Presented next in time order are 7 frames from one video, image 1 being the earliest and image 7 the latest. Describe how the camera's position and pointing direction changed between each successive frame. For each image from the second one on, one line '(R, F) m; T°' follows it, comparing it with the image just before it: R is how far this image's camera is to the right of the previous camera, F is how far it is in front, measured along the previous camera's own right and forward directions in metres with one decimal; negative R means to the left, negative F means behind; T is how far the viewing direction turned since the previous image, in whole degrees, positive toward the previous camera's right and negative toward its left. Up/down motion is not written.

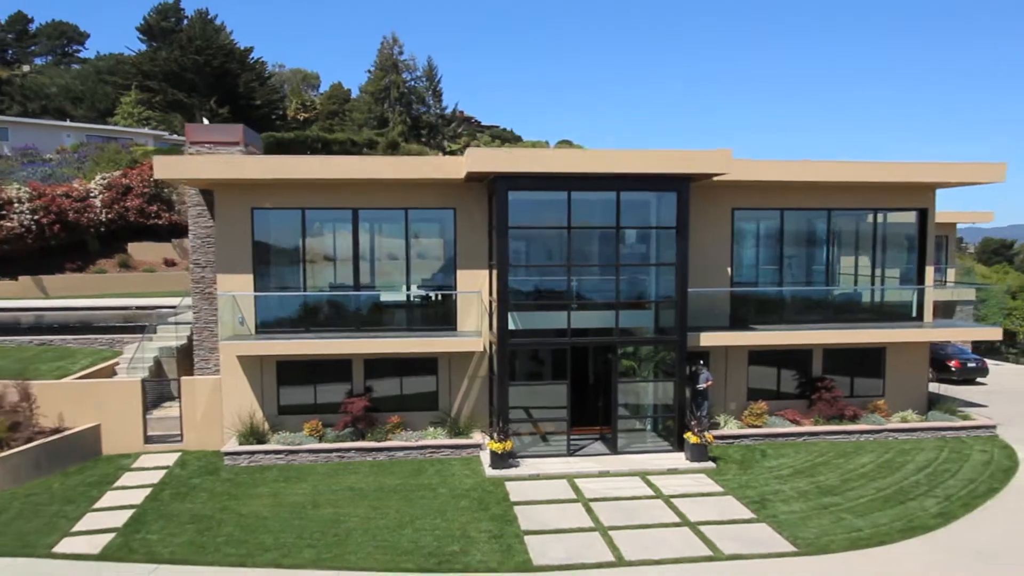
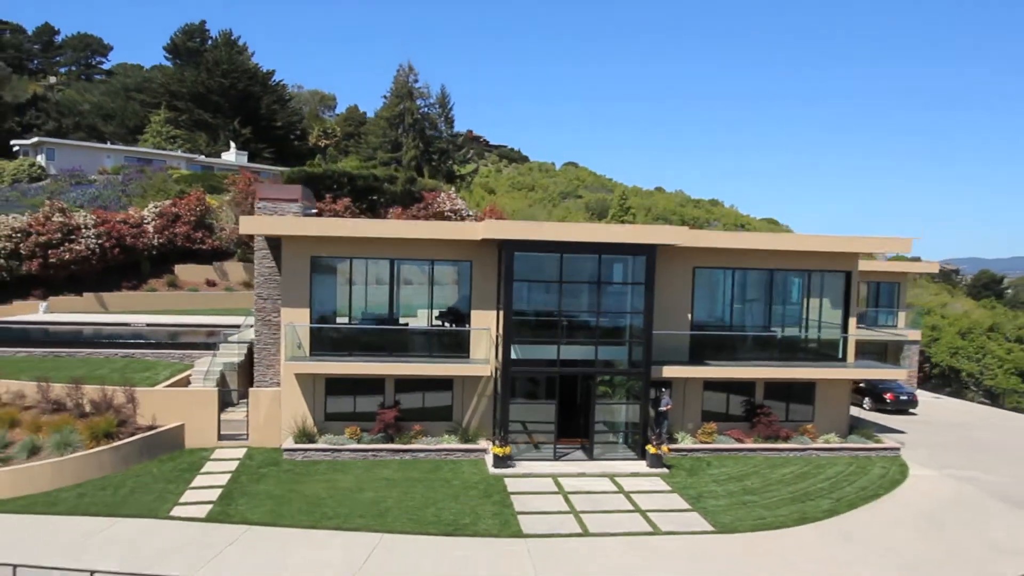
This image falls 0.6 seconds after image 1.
(-0.1, -2.8) m; 0°
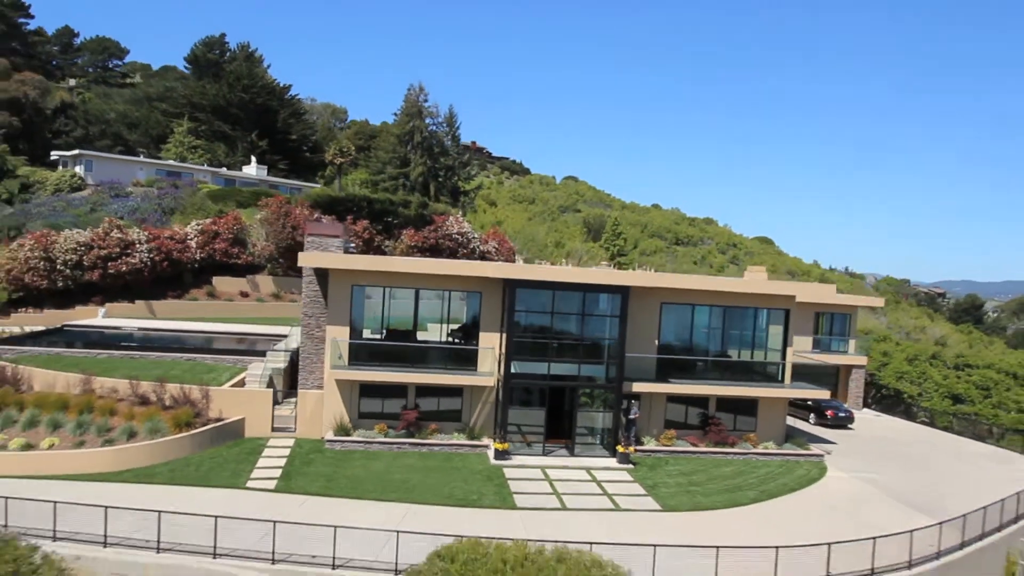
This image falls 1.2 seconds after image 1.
(-0.2, -3.2) m; 0°
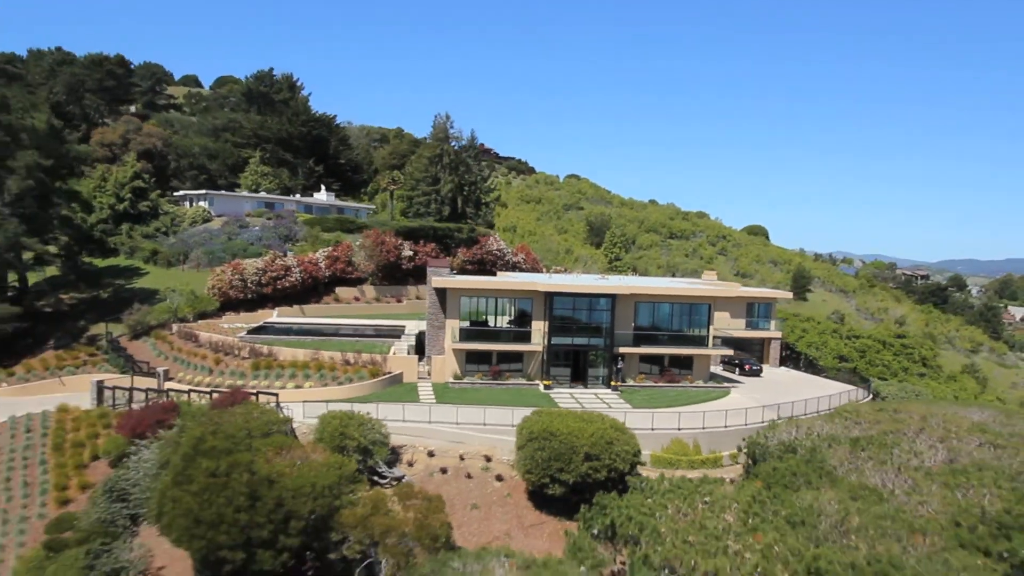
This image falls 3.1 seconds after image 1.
(-1.9, -12.6) m; 0°
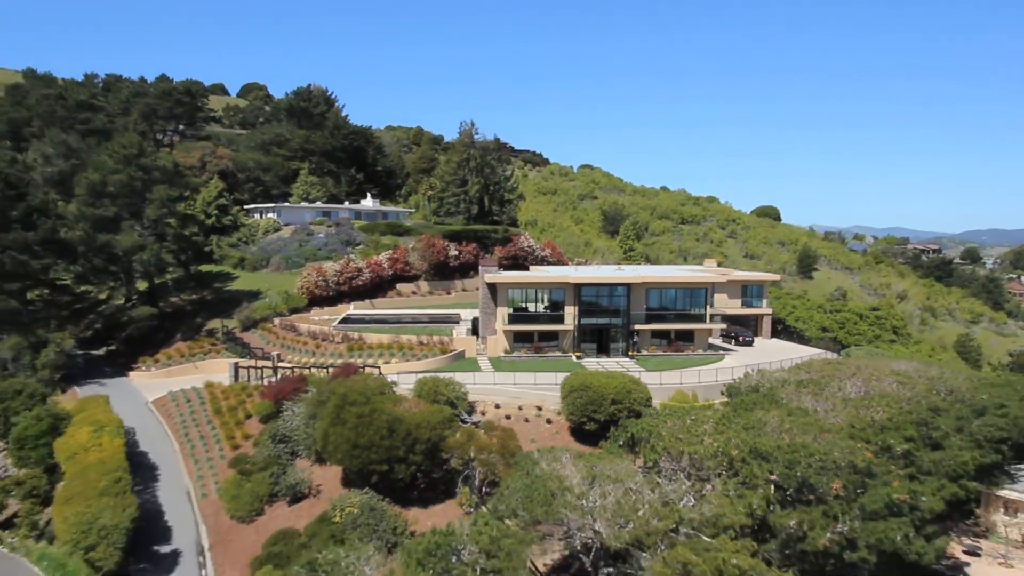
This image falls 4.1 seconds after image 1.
(-1.4, -7.8) m; -2°
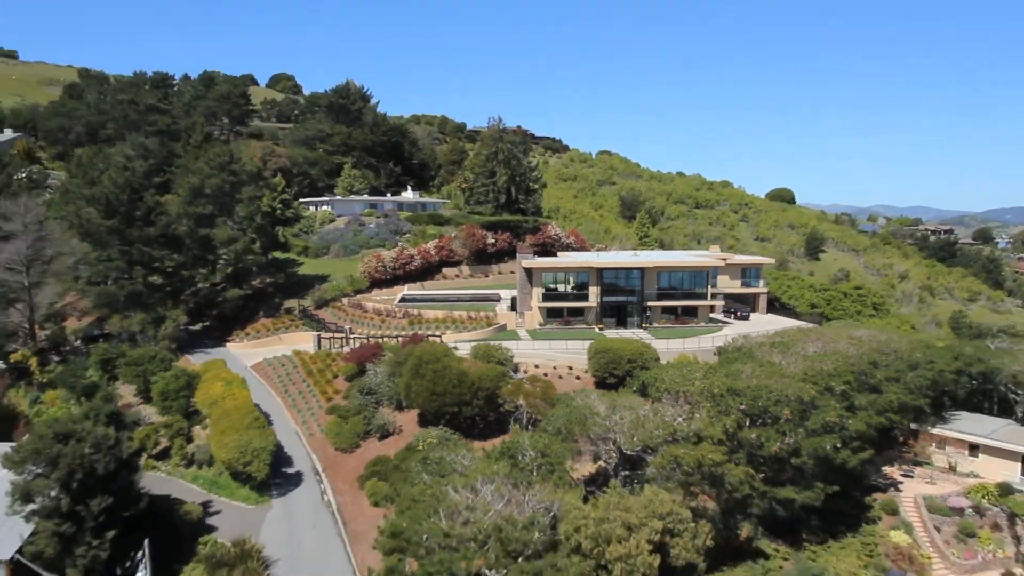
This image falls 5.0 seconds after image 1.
(-1.4, -7.6) m; -2°
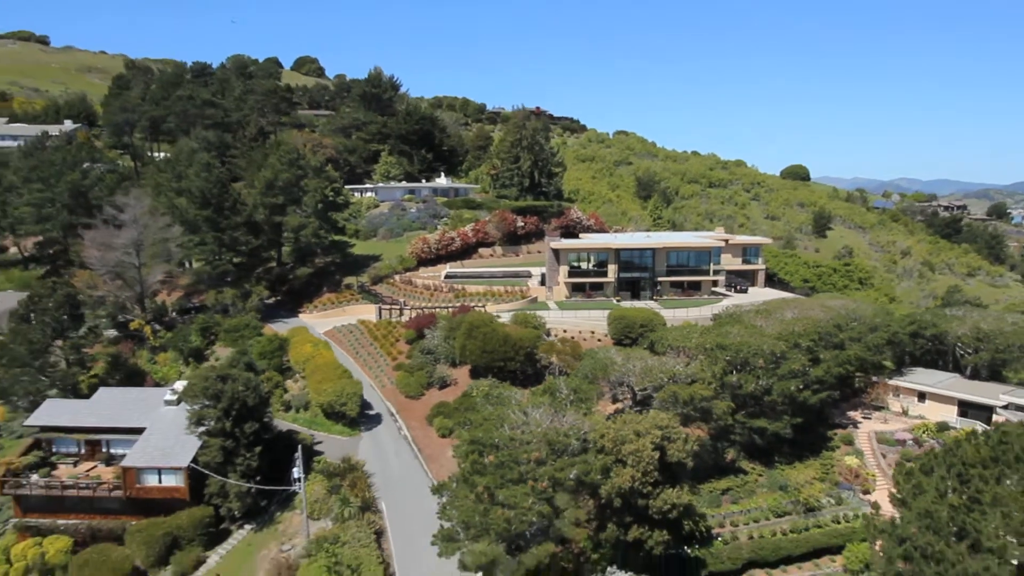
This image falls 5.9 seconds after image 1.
(-1.5, -7.9) m; -2°
